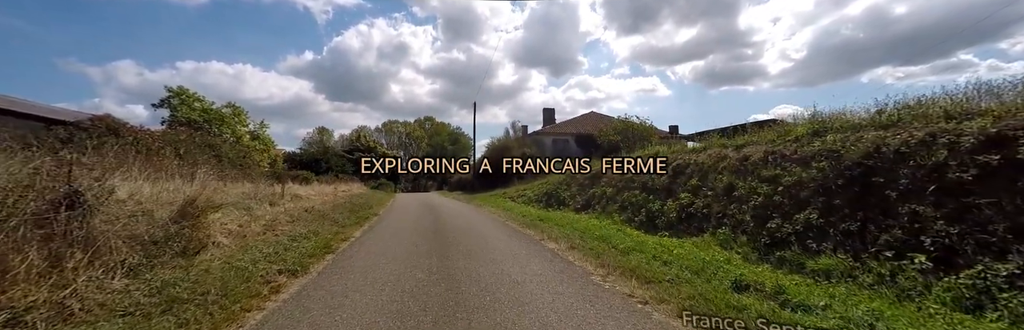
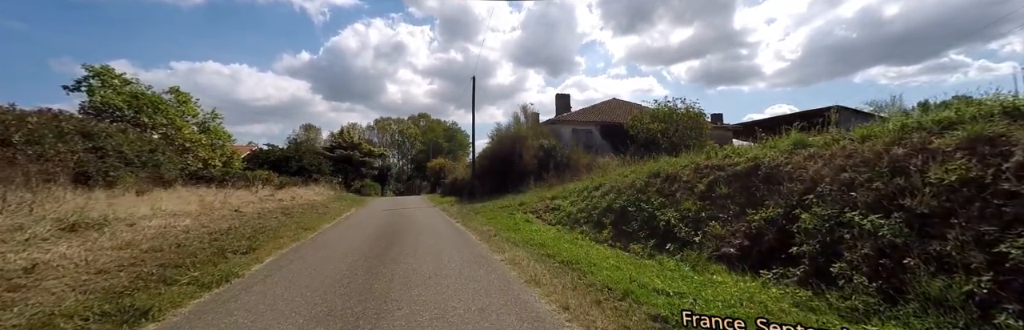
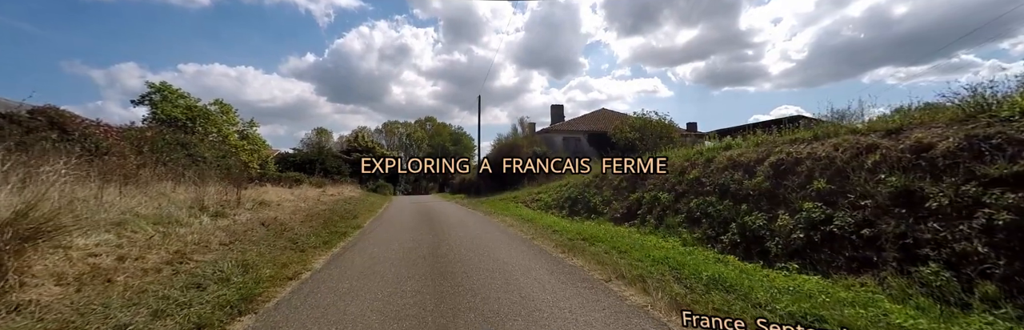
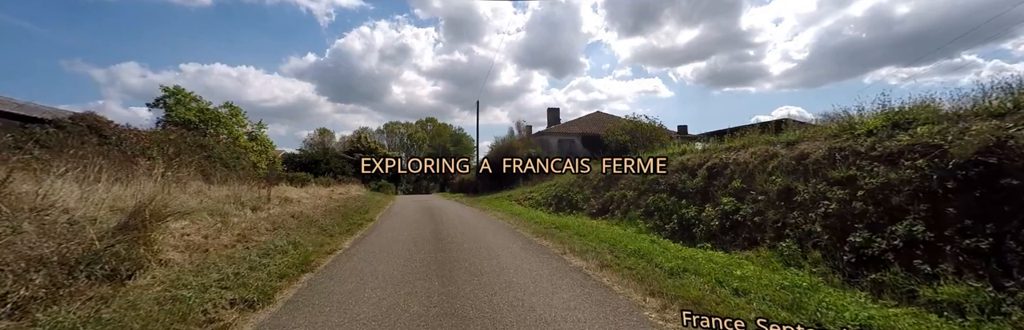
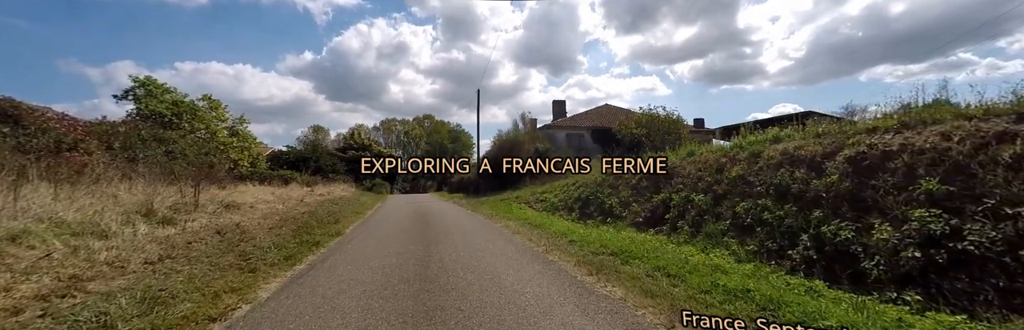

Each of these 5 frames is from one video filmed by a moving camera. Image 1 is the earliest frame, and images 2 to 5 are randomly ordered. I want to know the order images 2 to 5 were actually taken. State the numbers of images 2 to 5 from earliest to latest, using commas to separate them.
4, 3, 5, 2
